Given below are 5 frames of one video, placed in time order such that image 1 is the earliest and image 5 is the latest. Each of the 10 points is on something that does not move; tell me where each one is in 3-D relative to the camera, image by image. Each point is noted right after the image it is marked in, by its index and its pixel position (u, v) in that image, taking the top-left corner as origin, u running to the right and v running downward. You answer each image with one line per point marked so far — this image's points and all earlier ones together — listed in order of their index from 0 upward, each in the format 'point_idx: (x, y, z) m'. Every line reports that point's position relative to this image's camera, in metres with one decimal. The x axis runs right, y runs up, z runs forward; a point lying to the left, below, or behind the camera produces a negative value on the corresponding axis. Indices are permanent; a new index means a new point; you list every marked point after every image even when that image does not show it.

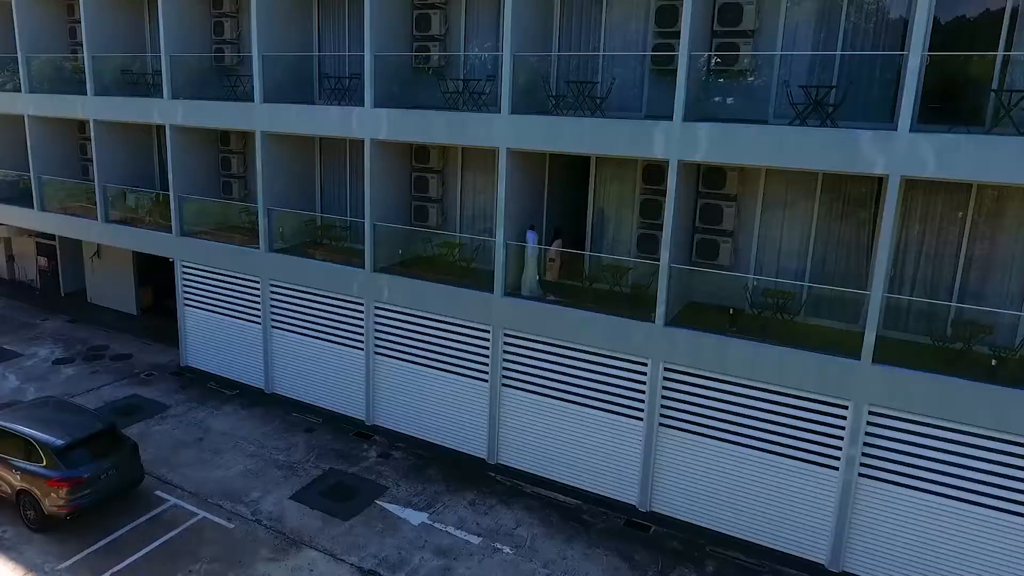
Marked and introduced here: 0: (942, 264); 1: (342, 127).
0: (+5.6, +0.3, +8.7) m
1: (-2.8, +2.7, +11.3) m
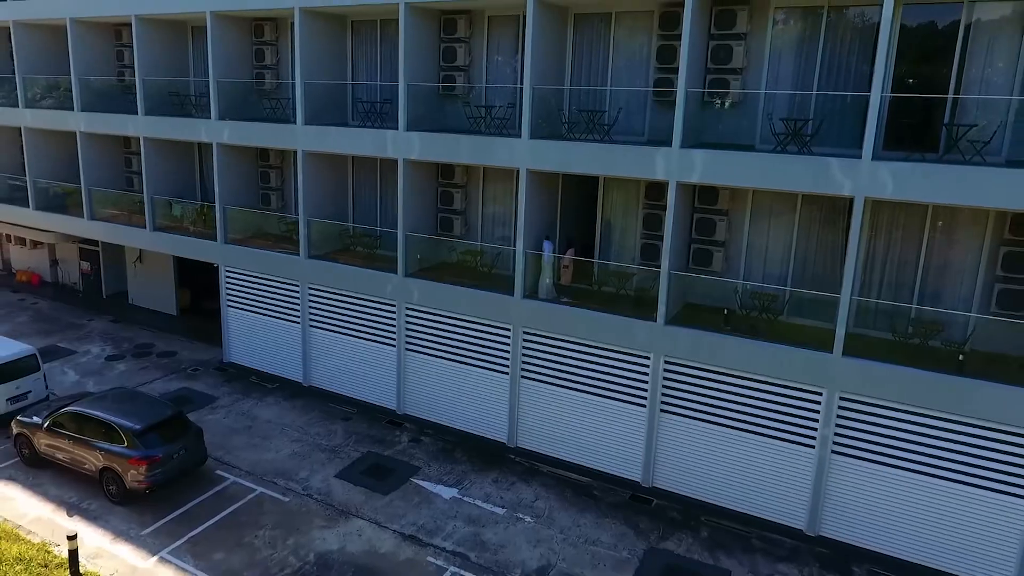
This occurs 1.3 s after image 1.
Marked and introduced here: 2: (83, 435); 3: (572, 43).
0: (+5.9, +0.3, +10.1) m
1: (-2.5, +2.7, +12.7) m
2: (-7.0, -2.4, +11.0) m
3: (+1.1, +4.4, +12.0) m
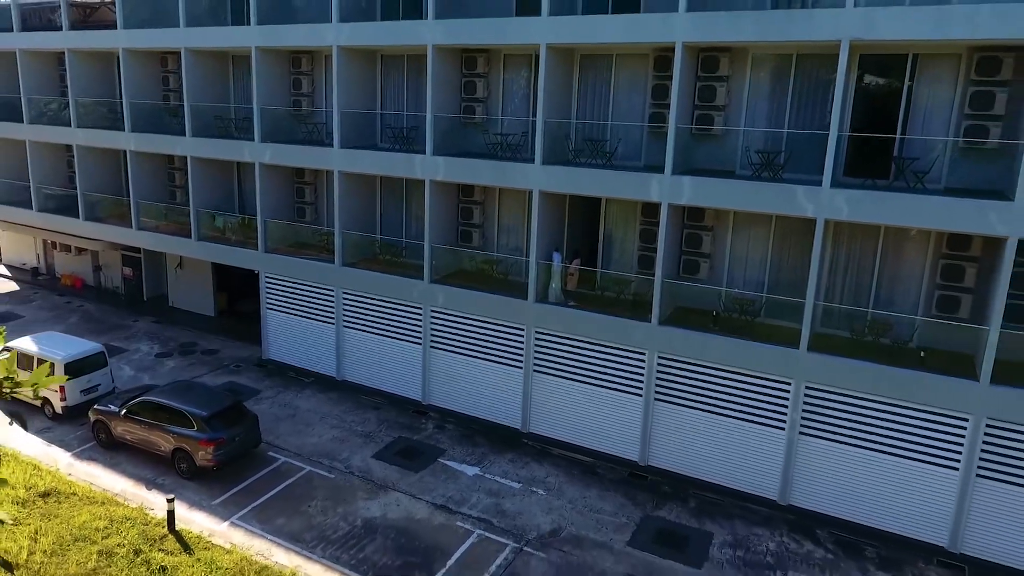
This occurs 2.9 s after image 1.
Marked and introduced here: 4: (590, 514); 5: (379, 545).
0: (+6.2, +0.1, +11.8) m
1: (-2.3, +2.6, +14.5) m
2: (-6.8, -2.5, +12.8) m
3: (+1.3, +4.3, +13.7) m
4: (+1.4, -3.9, +11.6) m
5: (-2.1, -4.1, +10.8) m
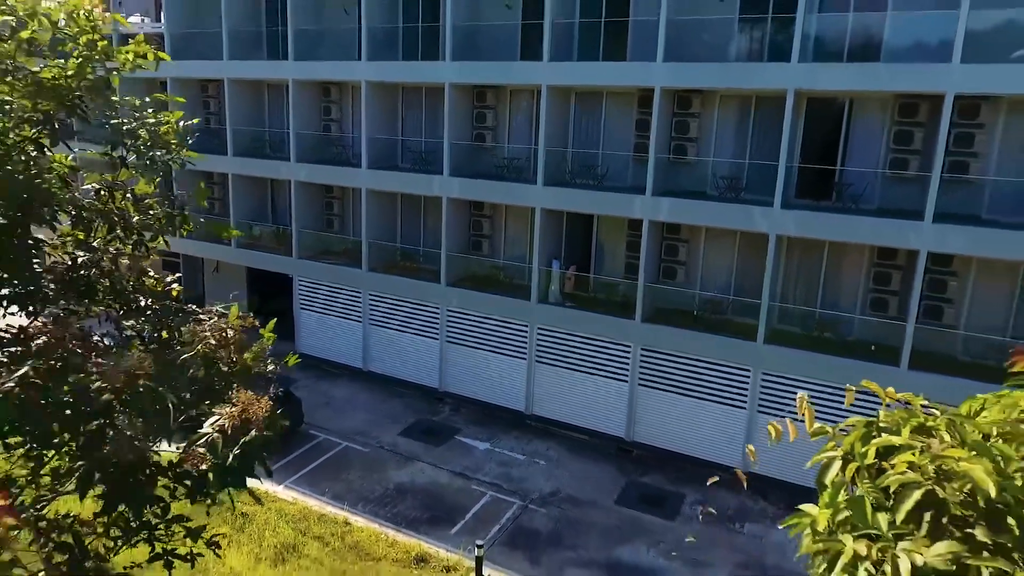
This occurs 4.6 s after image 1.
0: (+6.3, +0.1, +14.2) m
1: (-2.1, +2.5, +16.8) m
2: (-6.6, -2.6, +15.1) m
3: (+1.5, +4.2, +16.0) m
4: (+1.5, -4.0, +14.0) m
5: (-2.0, -4.2, +13.1) m
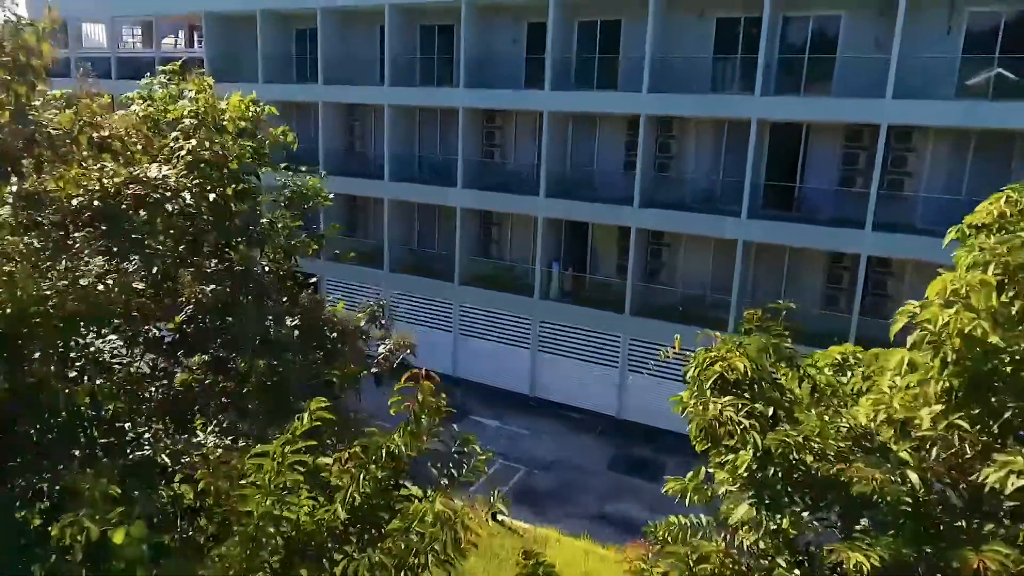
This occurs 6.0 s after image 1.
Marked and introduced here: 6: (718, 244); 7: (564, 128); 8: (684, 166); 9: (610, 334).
0: (+6.4, +0.1, +16.5) m
1: (-2.0, +2.5, +19.1) m
2: (-6.5, -2.5, +17.4) m
3: (+1.6, +4.2, +18.3) m
4: (+1.6, -4.0, +16.3) m
5: (-1.9, -4.2, +15.4) m
6: (+5.2, +1.1, +17.1) m
7: (+1.4, +4.3, +18.1) m
8: (+4.4, +3.1, +17.2) m
9: (+2.5, -1.2, +17.5) m
